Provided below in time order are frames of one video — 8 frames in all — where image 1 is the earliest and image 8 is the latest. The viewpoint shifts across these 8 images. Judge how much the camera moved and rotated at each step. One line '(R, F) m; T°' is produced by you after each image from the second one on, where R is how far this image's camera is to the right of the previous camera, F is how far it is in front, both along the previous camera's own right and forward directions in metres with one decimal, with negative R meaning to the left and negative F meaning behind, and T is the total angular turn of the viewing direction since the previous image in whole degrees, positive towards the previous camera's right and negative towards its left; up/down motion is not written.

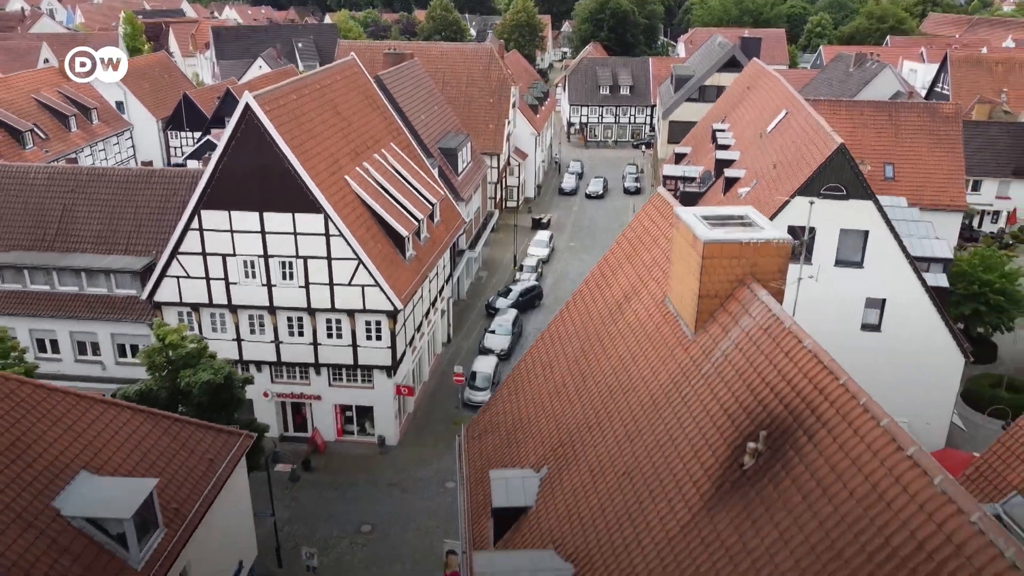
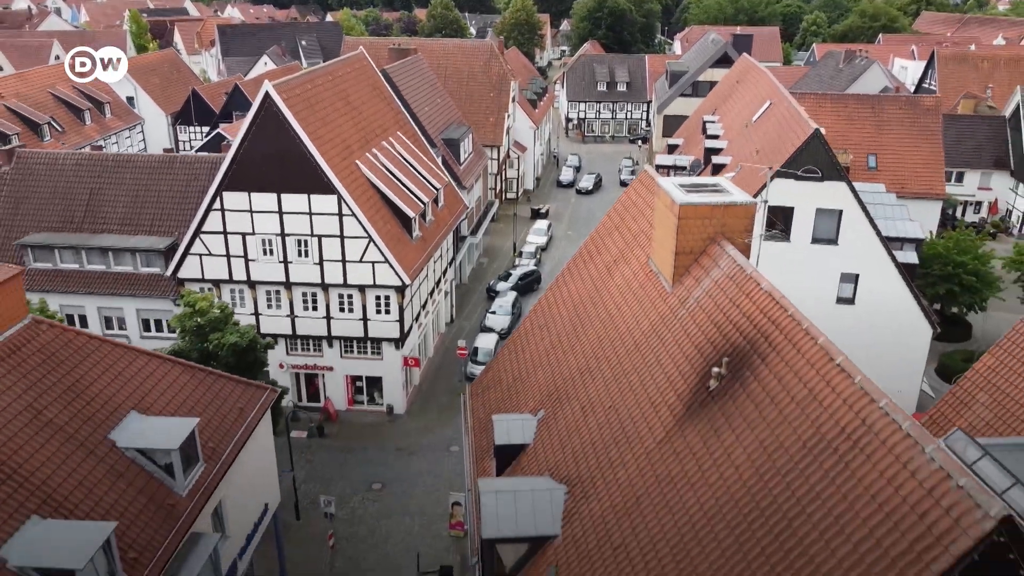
(0.0, -1.9) m; 0°
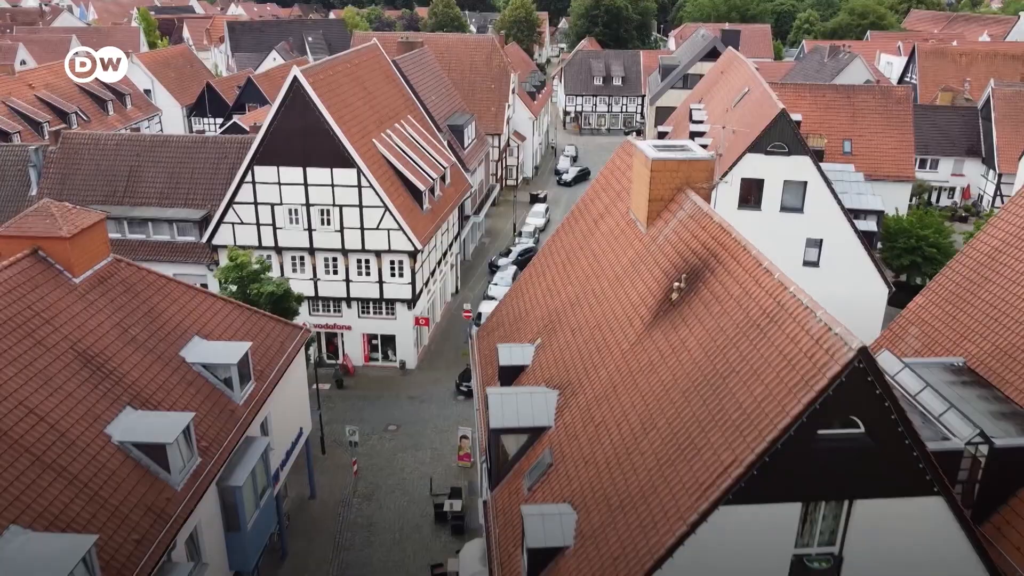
(-0.1, -3.2) m; 0°
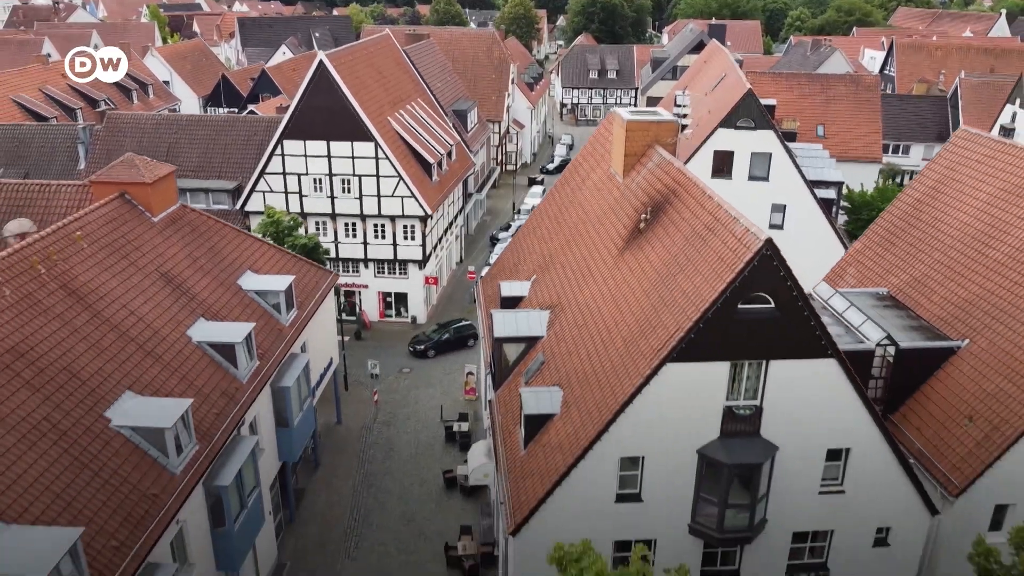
(0.0, -3.9) m; 0°
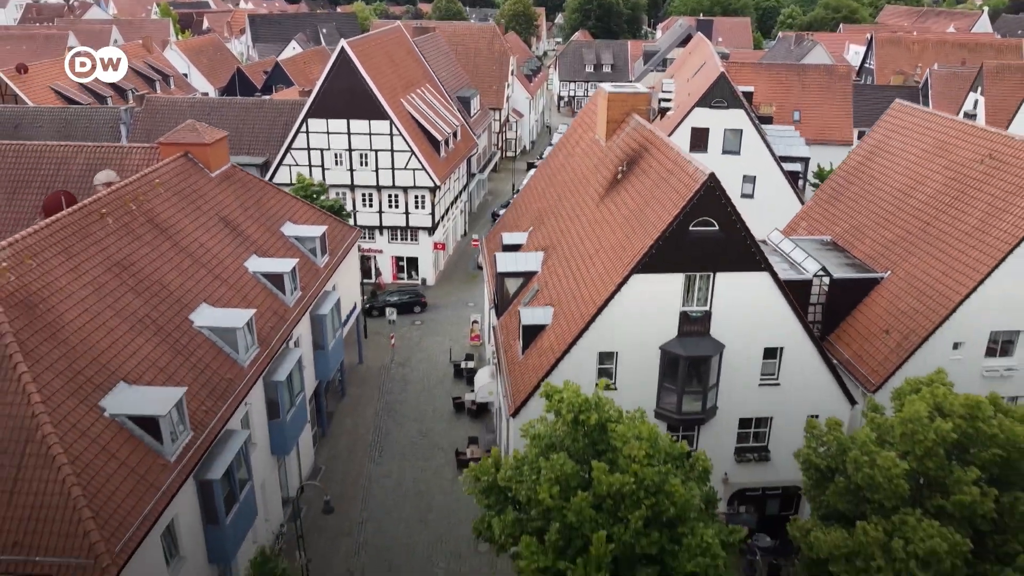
(0.0, -4.2) m; 0°
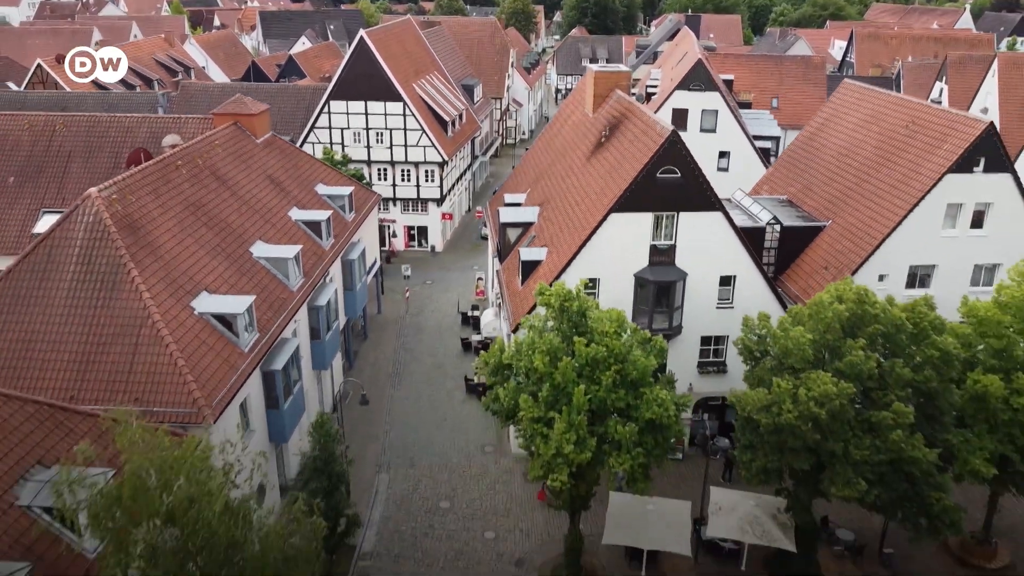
(-0.1, -4.5) m; 0°
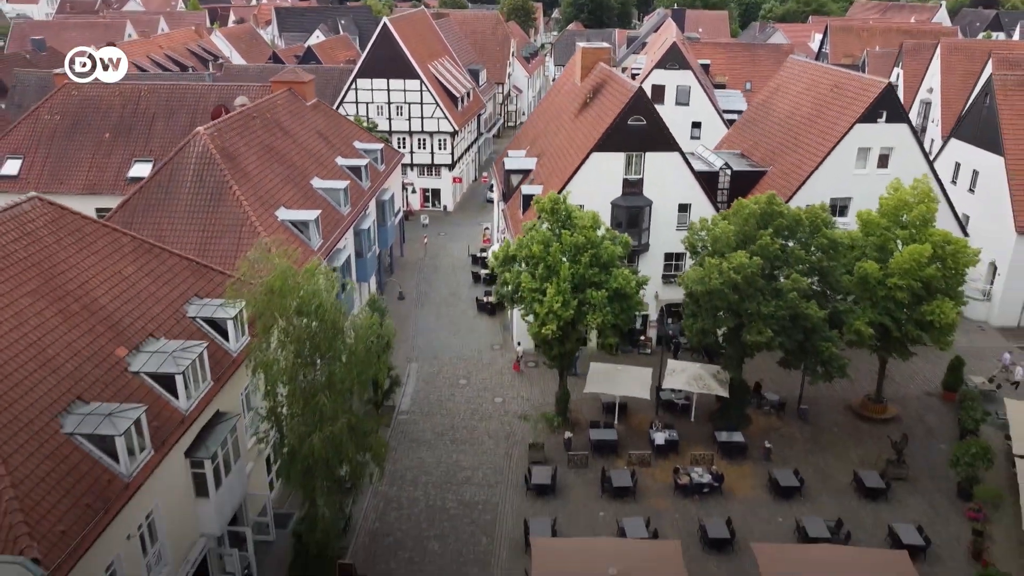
(-0.1, -6.9) m; 0°
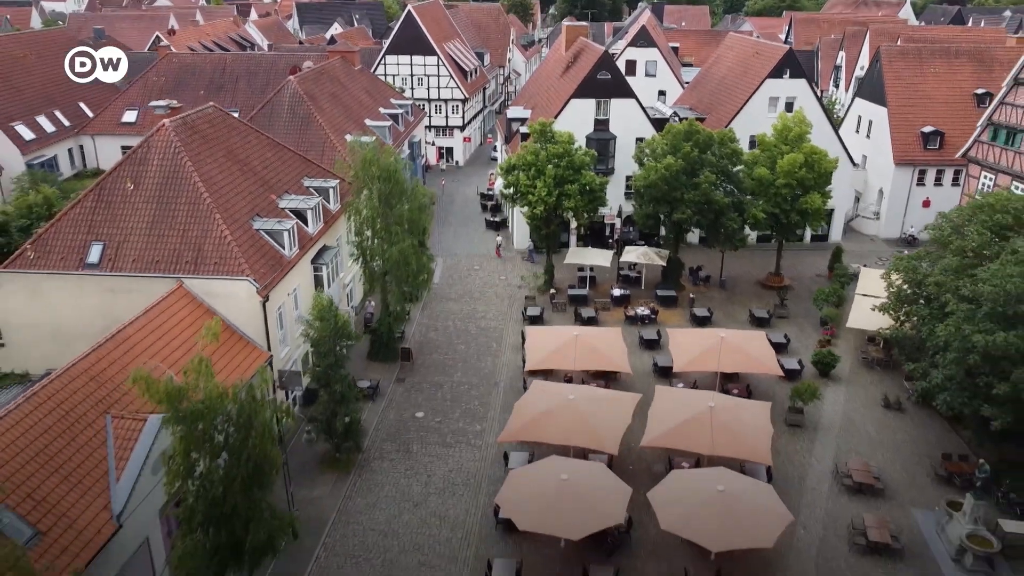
(-0.1, -11.3) m; 0°
